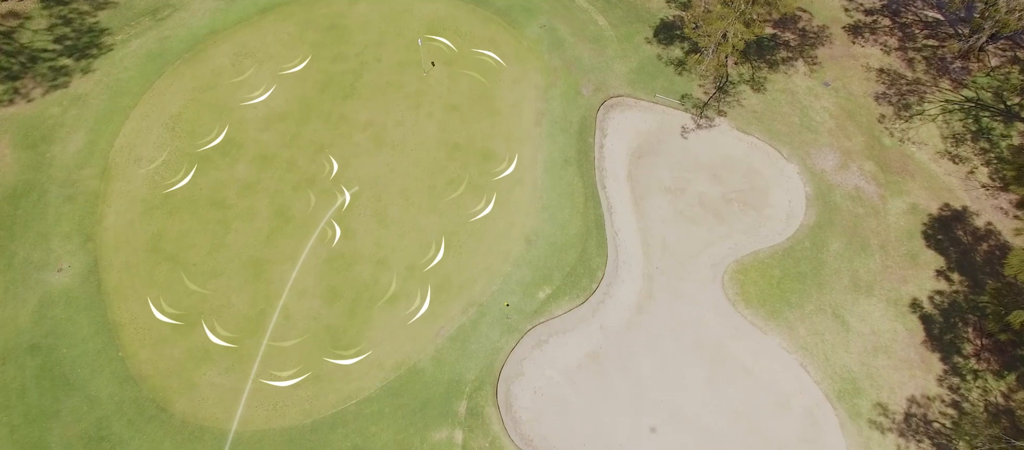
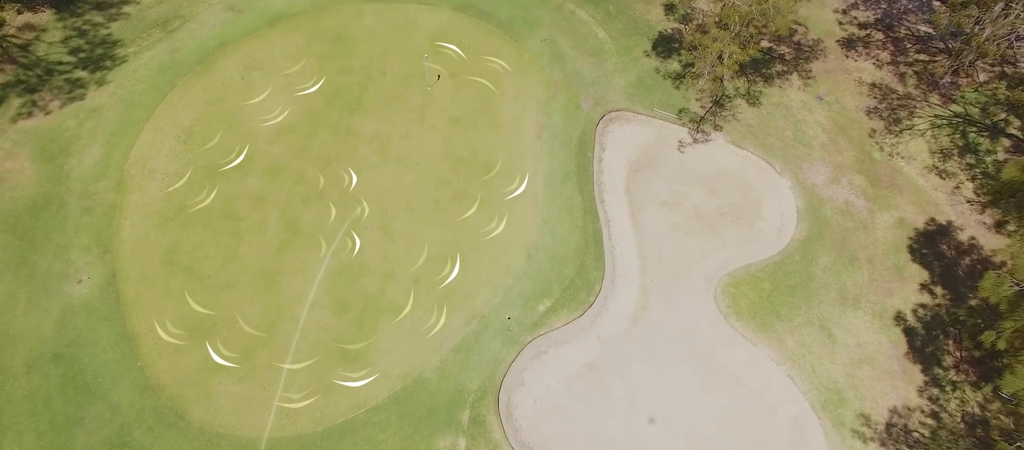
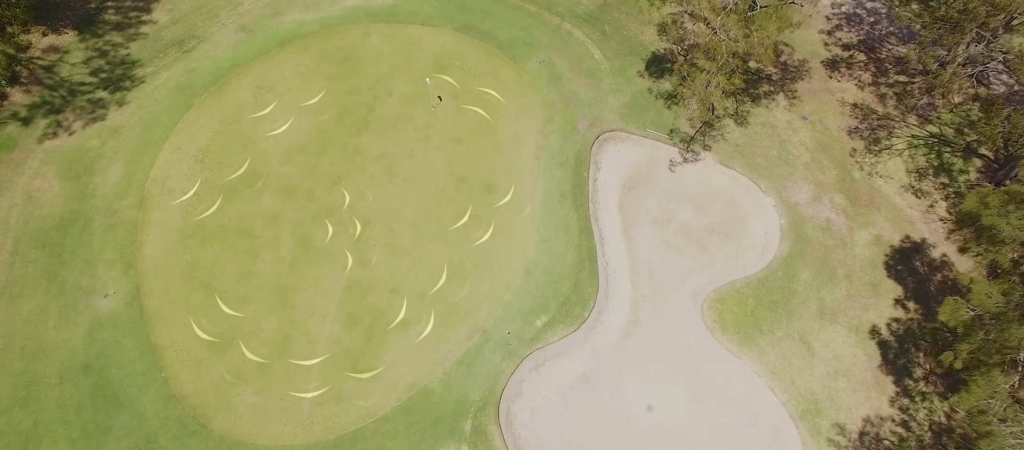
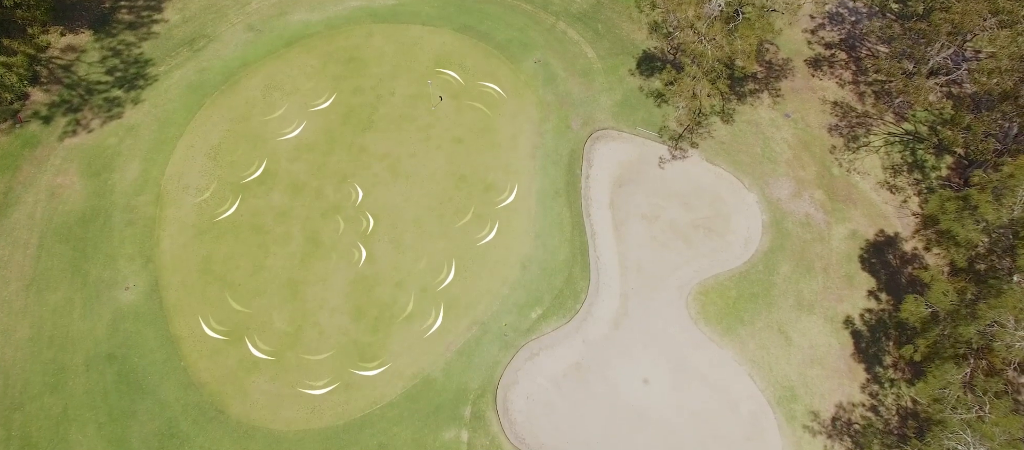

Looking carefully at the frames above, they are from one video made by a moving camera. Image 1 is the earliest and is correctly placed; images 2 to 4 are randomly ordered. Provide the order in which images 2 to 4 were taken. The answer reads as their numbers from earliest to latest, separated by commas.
2, 3, 4
